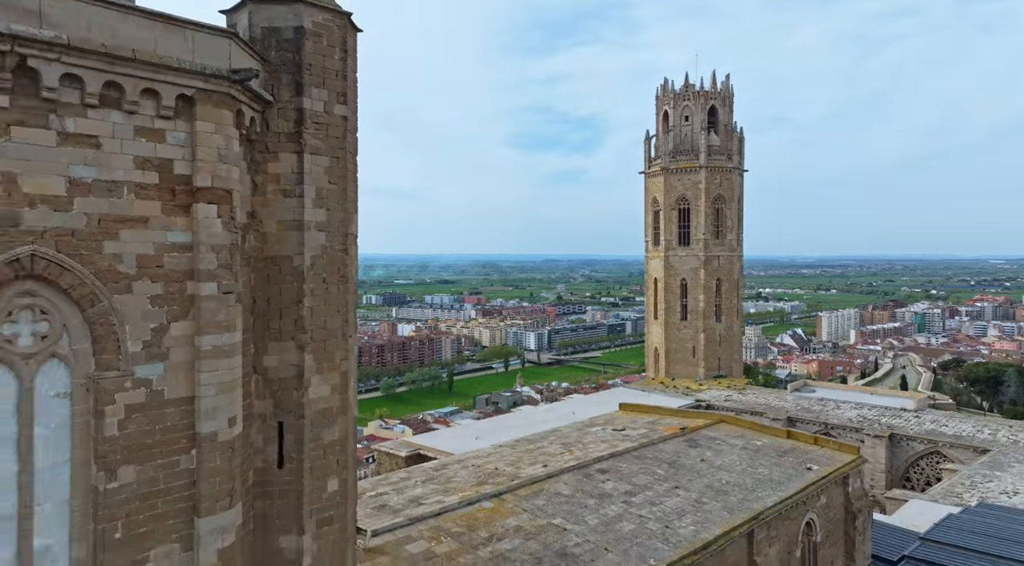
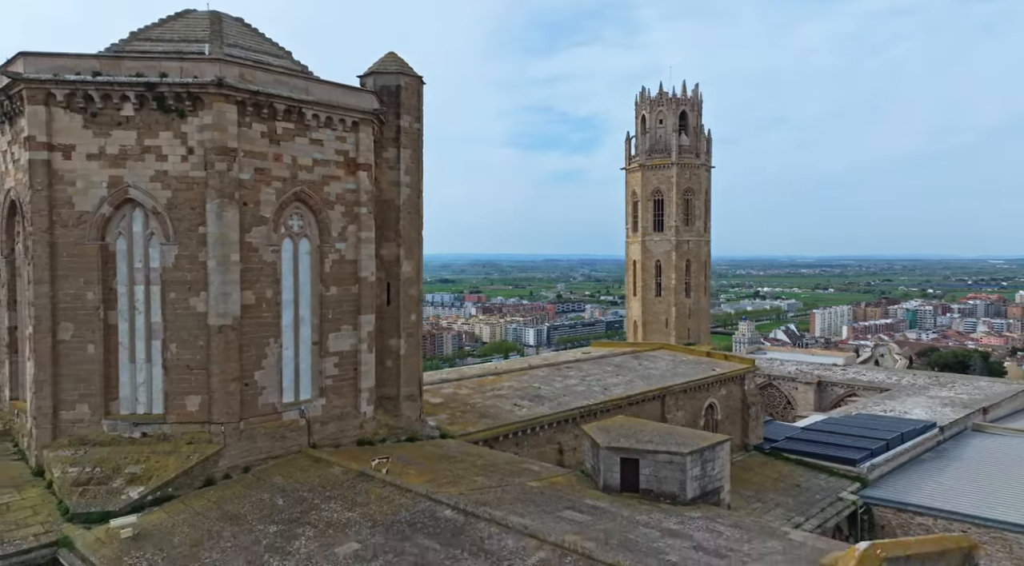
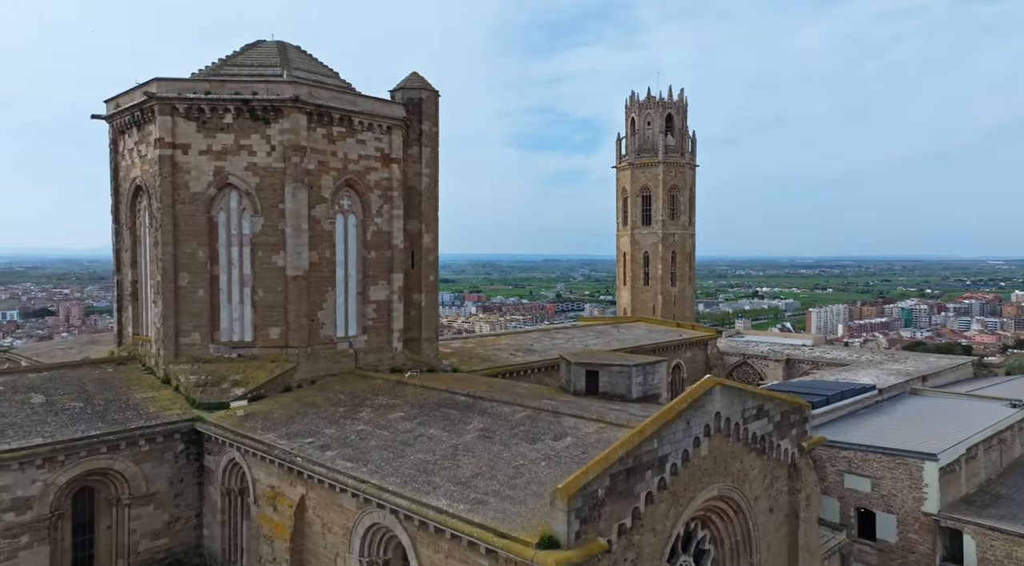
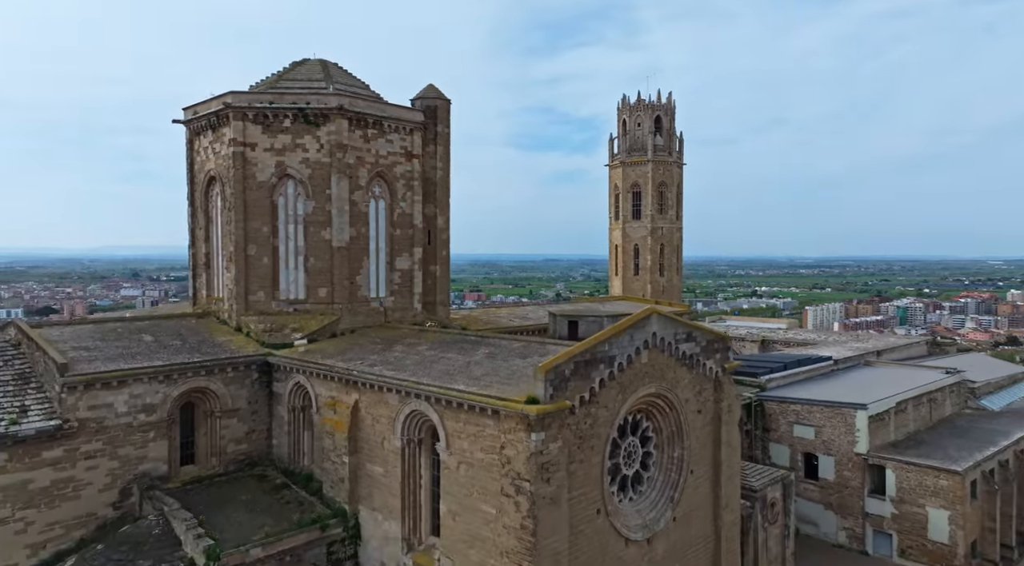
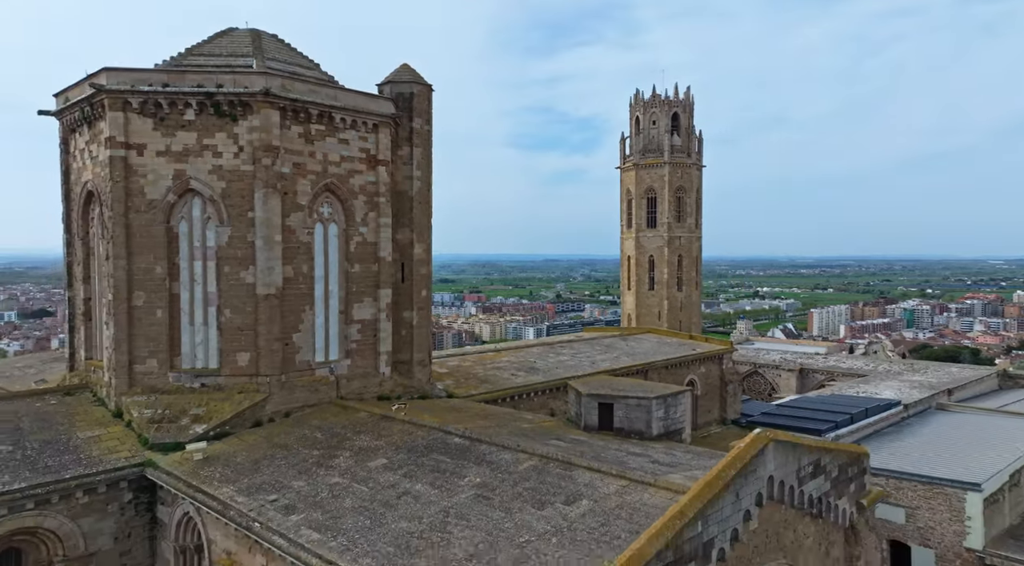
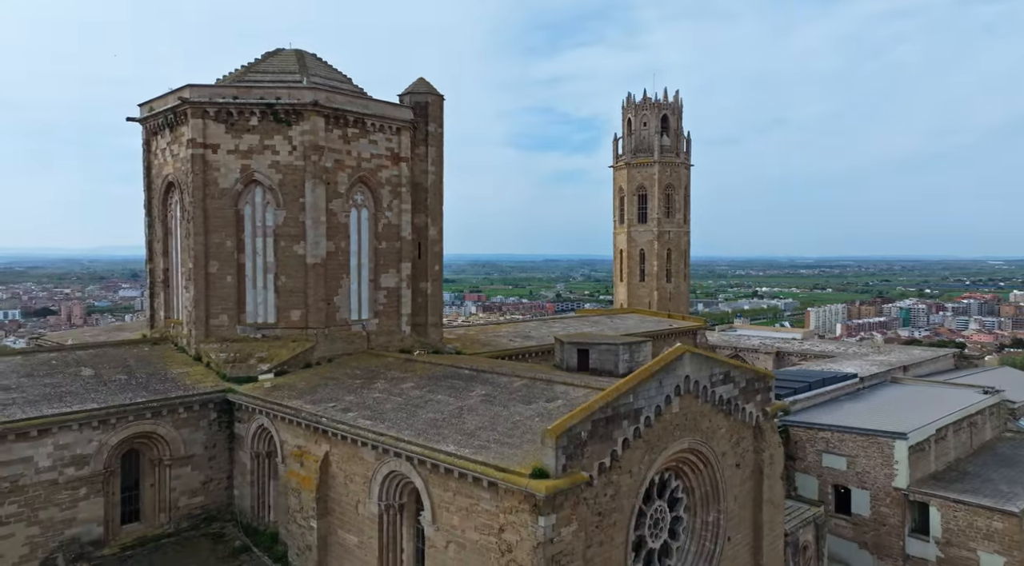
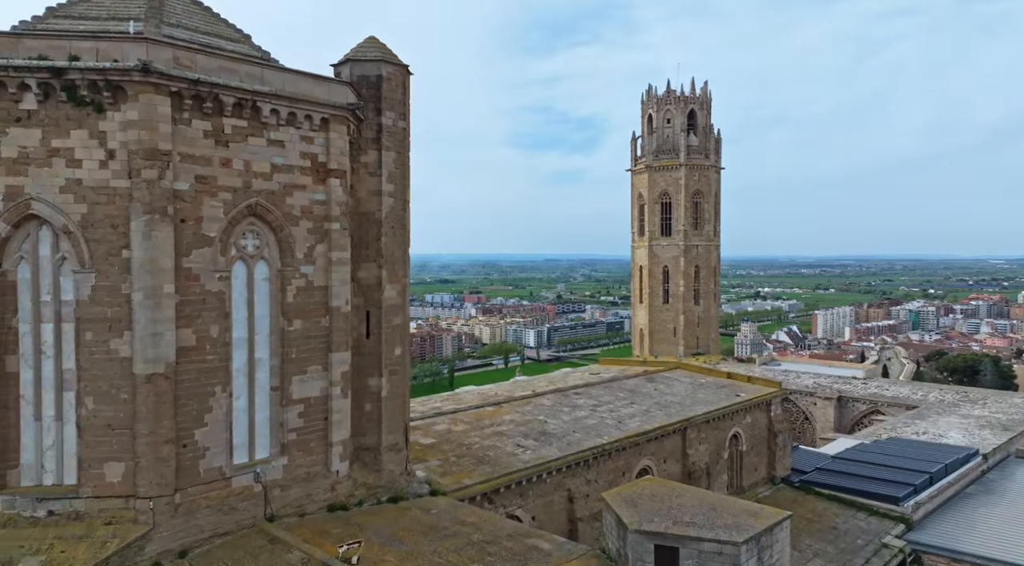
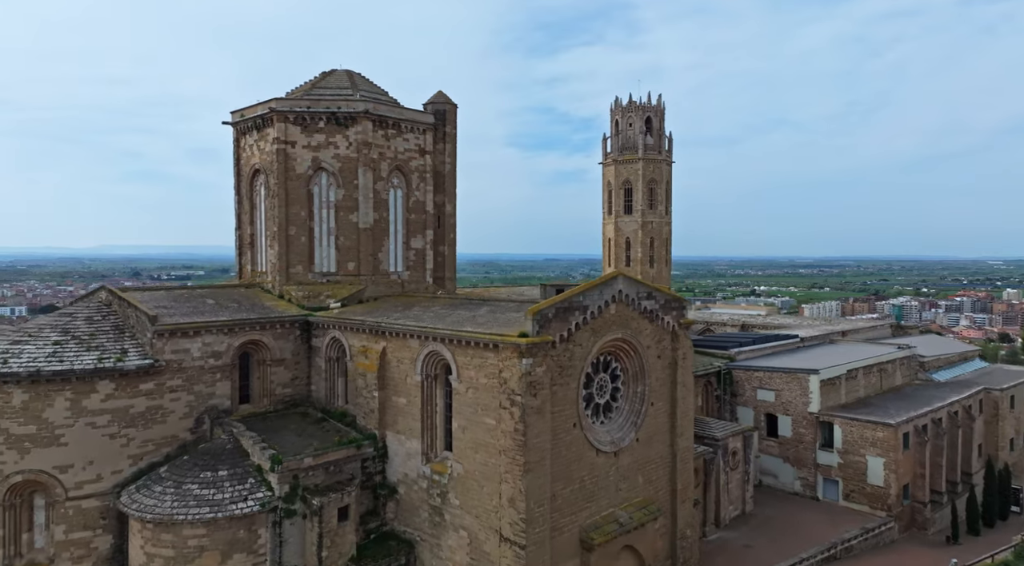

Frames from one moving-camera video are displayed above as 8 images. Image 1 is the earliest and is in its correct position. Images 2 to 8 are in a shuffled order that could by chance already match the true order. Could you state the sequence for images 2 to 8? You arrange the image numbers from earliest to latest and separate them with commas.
7, 2, 5, 3, 6, 4, 8
